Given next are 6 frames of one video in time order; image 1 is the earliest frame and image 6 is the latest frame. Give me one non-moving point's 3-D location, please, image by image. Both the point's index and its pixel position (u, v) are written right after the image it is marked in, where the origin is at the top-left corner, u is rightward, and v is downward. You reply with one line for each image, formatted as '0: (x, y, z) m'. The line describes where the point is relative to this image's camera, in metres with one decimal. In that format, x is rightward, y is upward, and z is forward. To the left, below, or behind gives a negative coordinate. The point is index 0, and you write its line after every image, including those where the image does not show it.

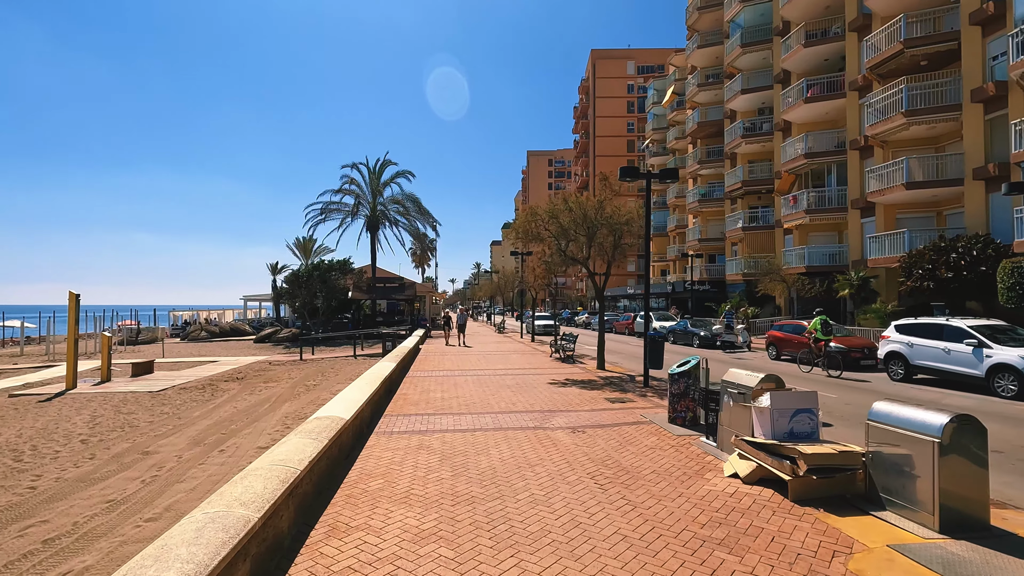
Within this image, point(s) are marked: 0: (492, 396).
0: (-0.4, -2.1, +10.4) m
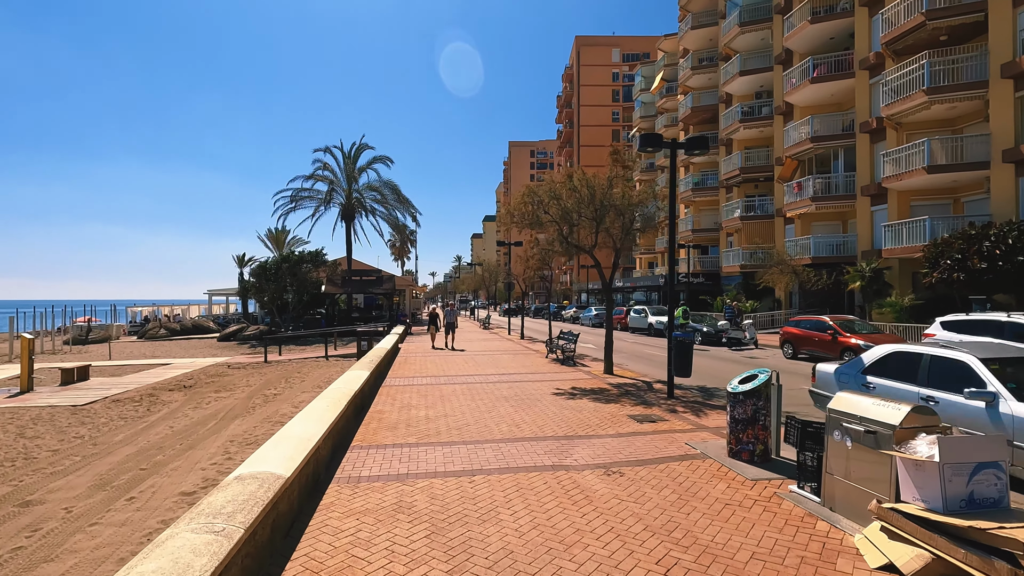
0: (-0.4, -2.0, +8.4) m
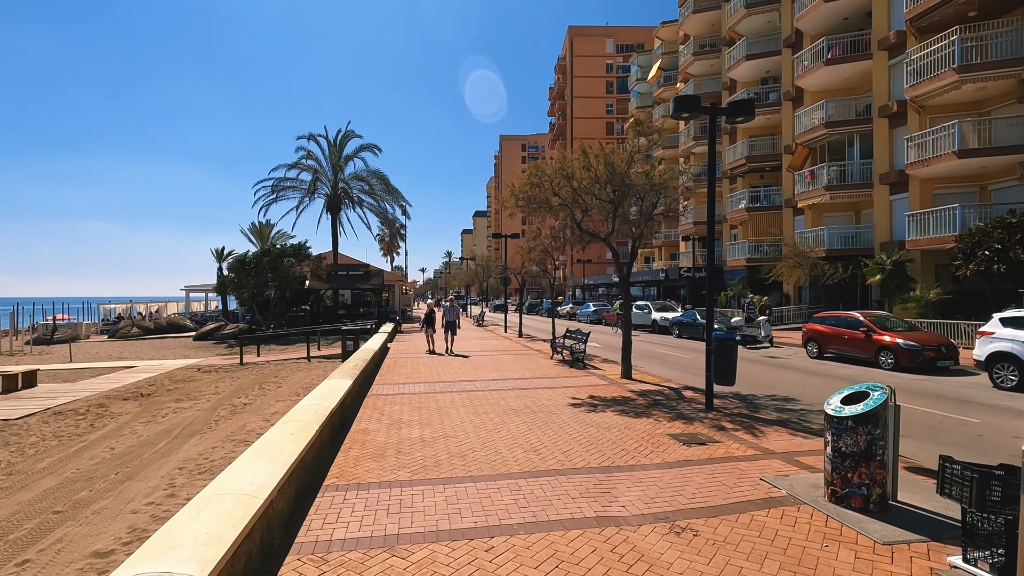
0: (-0.2, -1.9, +6.8) m
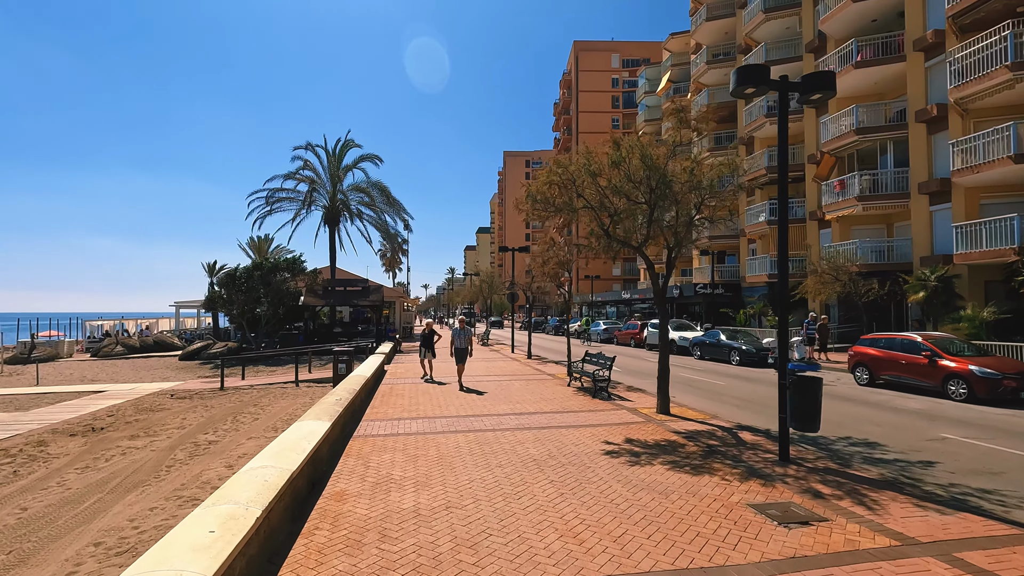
0: (+0.1, -2.1, +5.0) m
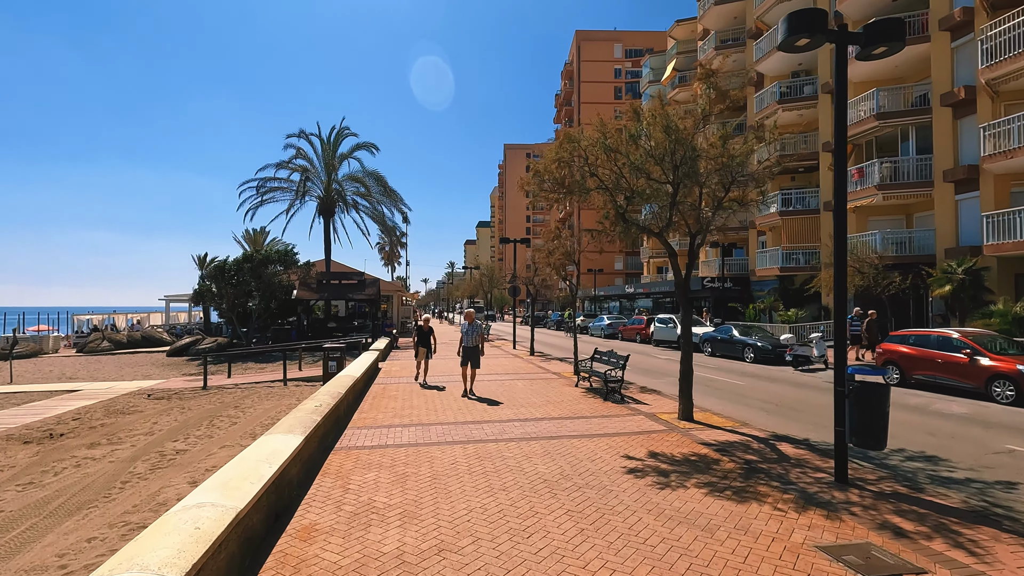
0: (+0.1, -2.0, +4.0) m
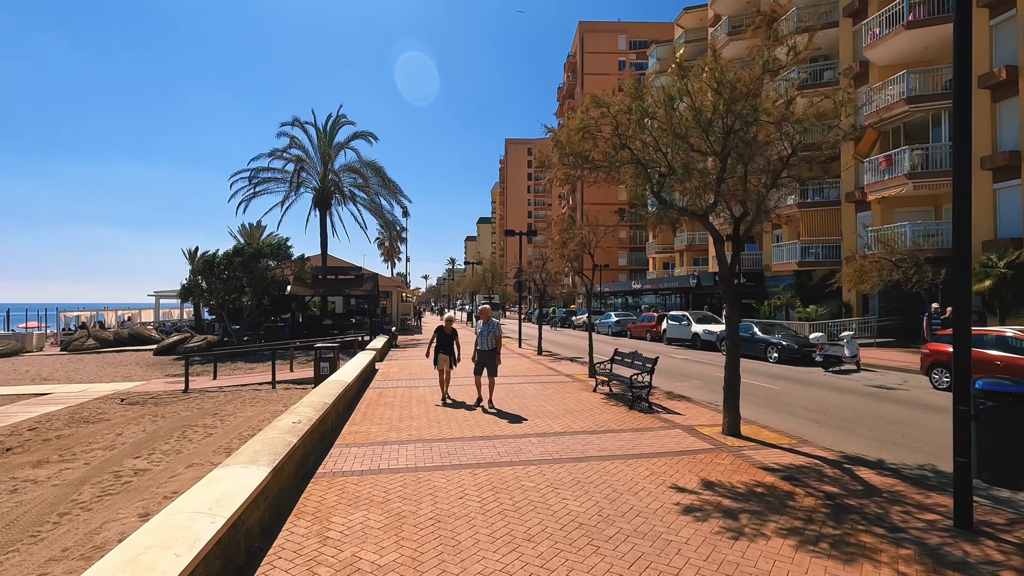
0: (+0.3, -1.9, +2.8) m
